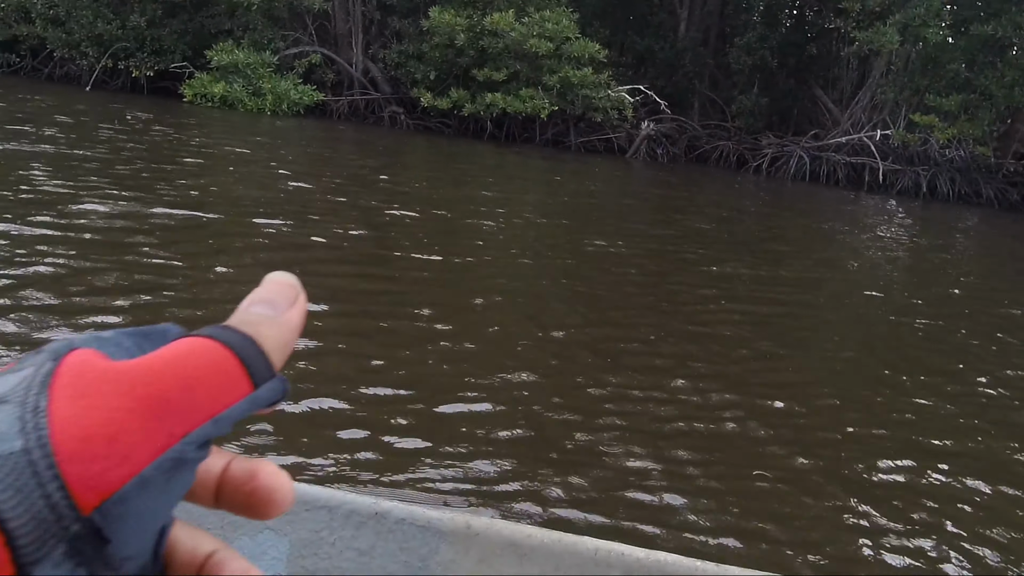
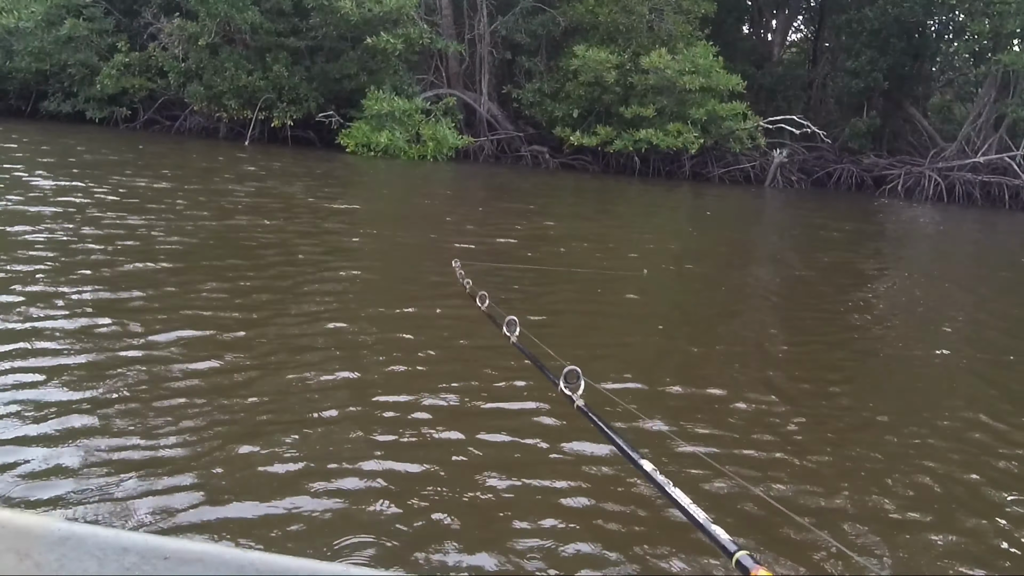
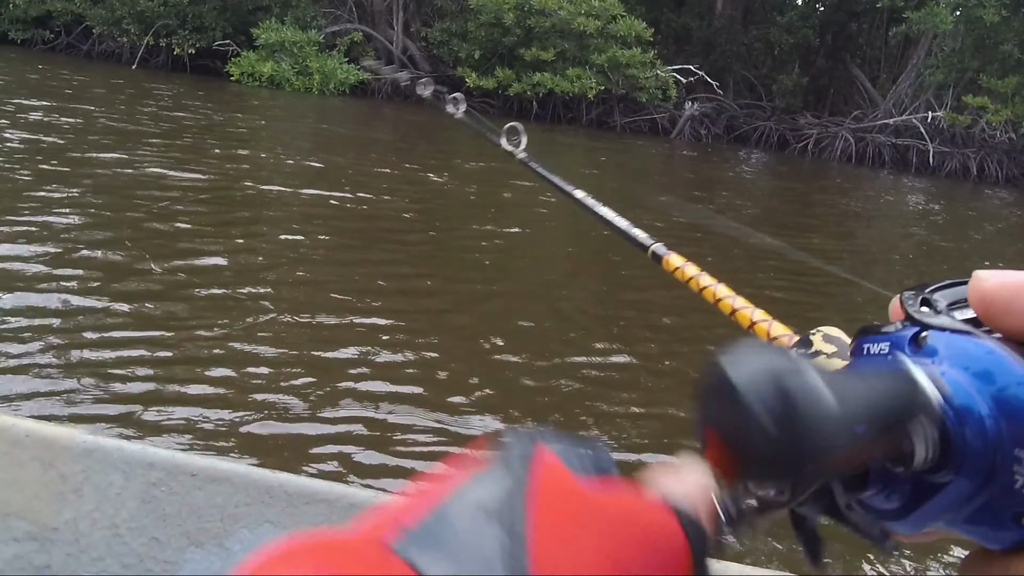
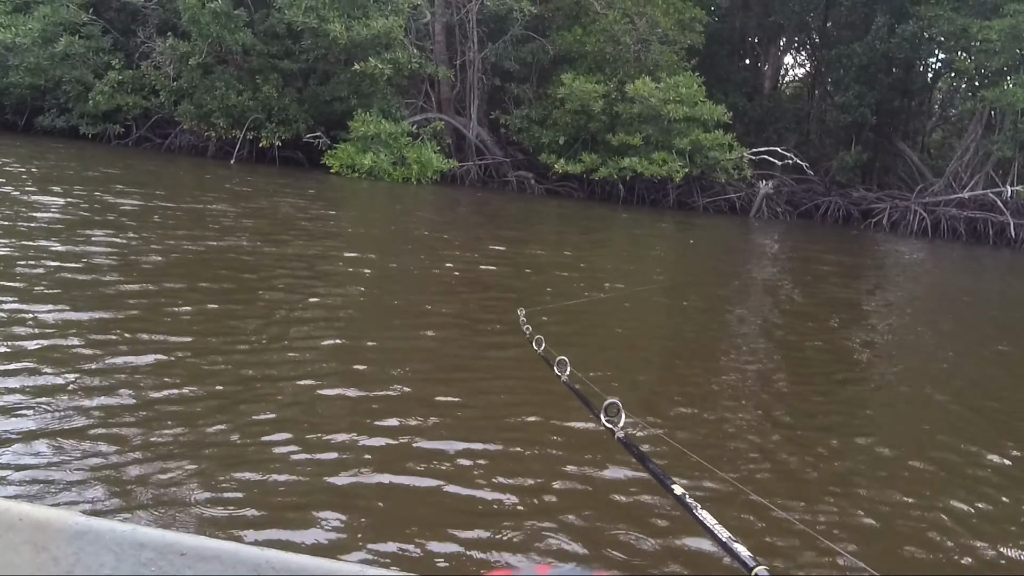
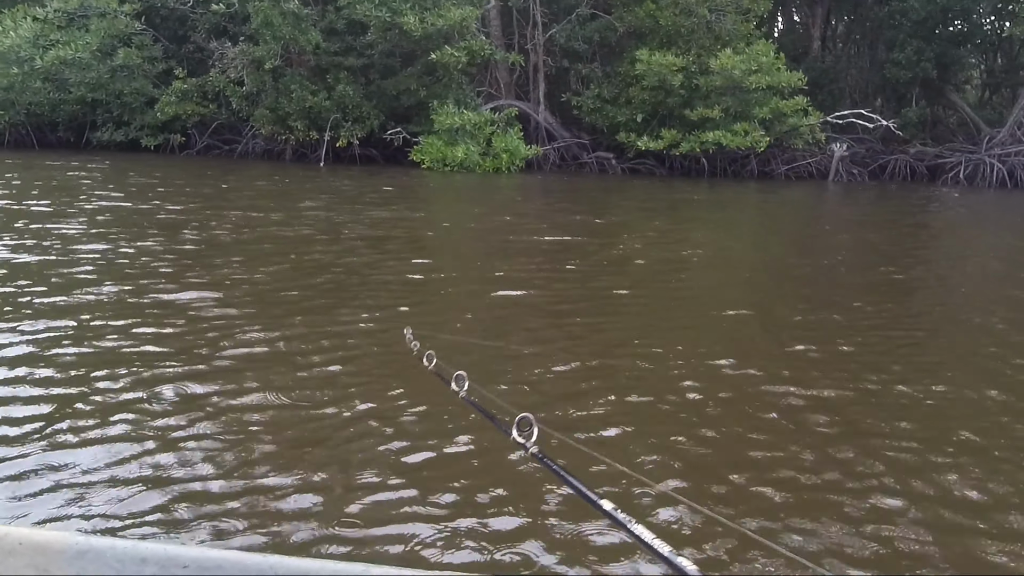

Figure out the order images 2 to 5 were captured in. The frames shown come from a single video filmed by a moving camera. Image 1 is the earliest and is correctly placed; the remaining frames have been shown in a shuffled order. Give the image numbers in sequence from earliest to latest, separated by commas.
3, 4, 2, 5
